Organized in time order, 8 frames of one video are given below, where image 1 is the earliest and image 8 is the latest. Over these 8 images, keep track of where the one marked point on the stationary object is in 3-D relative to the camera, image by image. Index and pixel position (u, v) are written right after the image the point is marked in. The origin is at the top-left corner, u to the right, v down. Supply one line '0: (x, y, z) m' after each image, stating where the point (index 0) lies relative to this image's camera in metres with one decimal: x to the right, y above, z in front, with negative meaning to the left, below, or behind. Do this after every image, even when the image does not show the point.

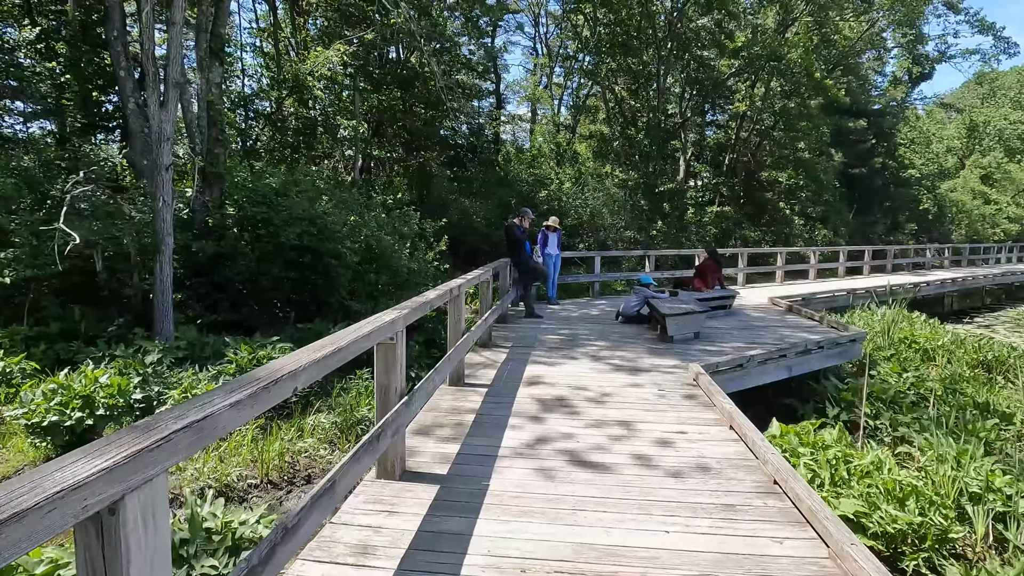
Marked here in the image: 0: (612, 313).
0: (+1.5, -0.4, +7.8) m
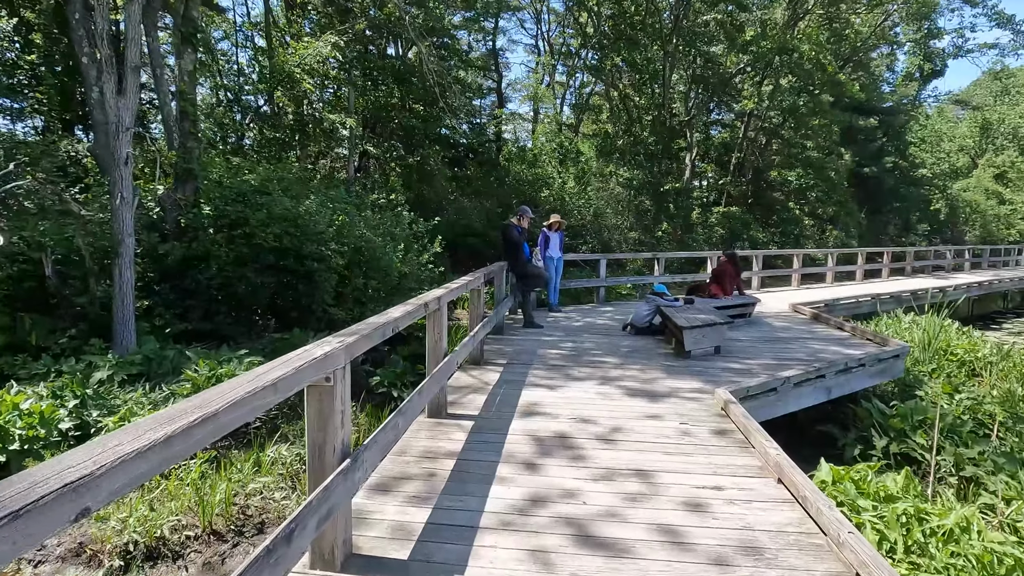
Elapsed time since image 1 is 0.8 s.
0: (+1.4, -0.5, +7.0) m
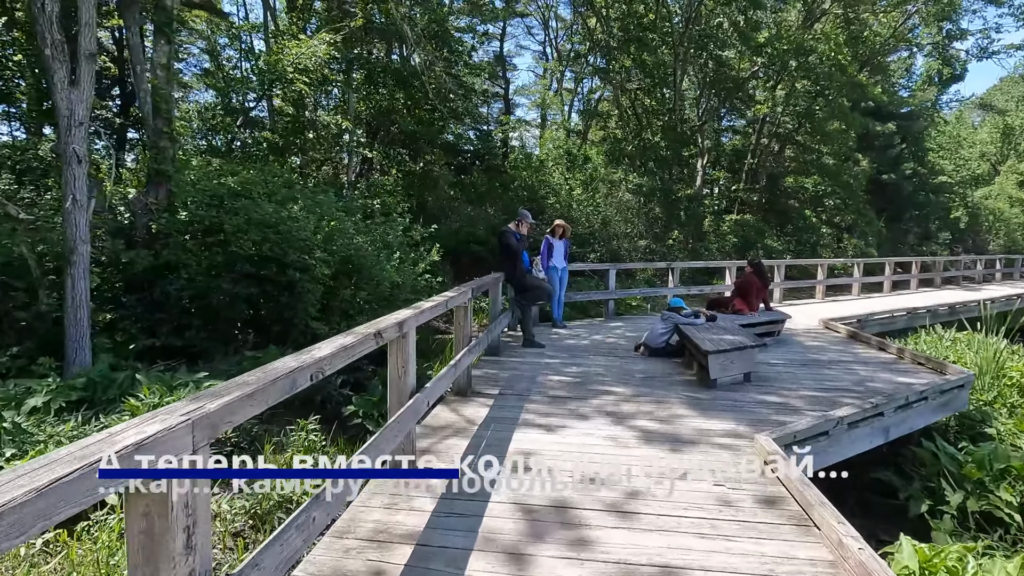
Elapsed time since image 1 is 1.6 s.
0: (+1.4, -0.6, +6.3) m
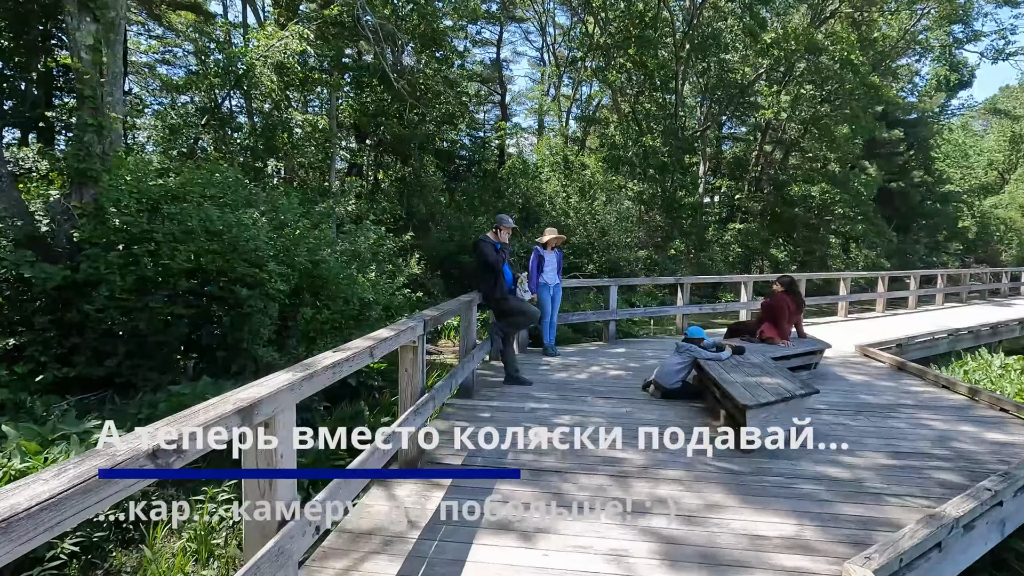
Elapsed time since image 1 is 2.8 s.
0: (+1.2, -0.8, +5.2) m
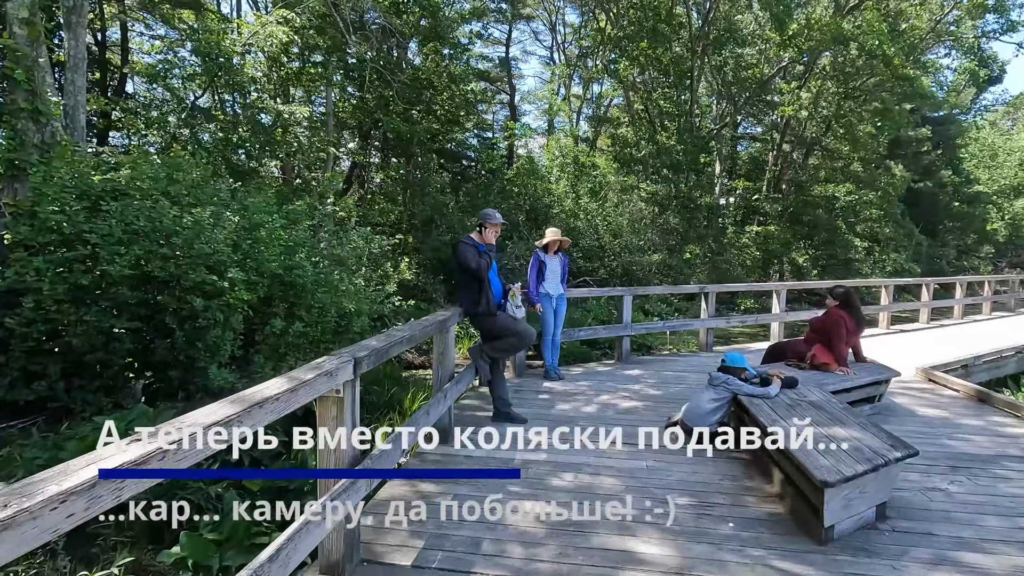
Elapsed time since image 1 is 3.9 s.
0: (+1.2, -0.9, +4.3) m
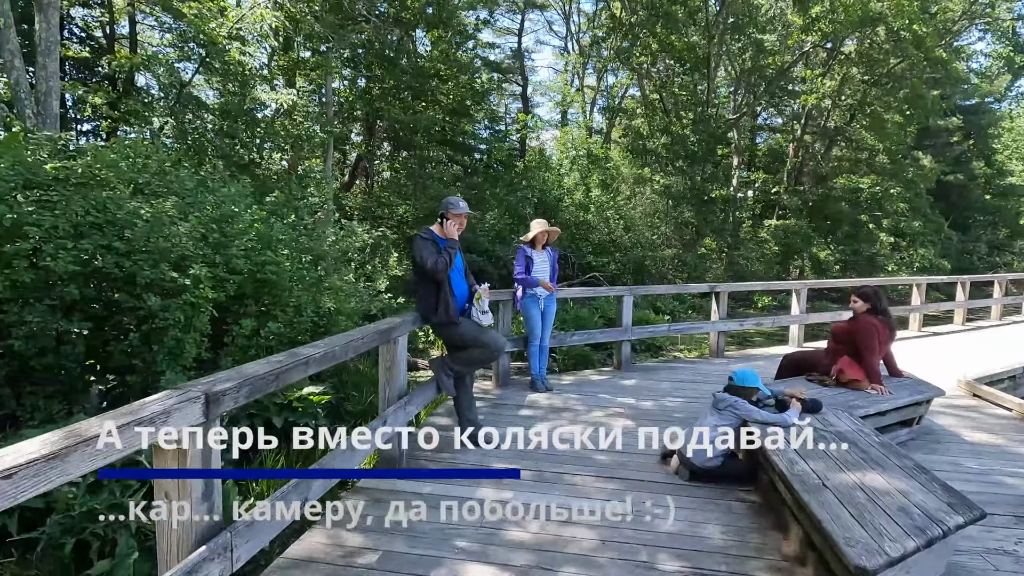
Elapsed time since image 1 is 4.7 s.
0: (+1.0, -1.0, +3.7) m
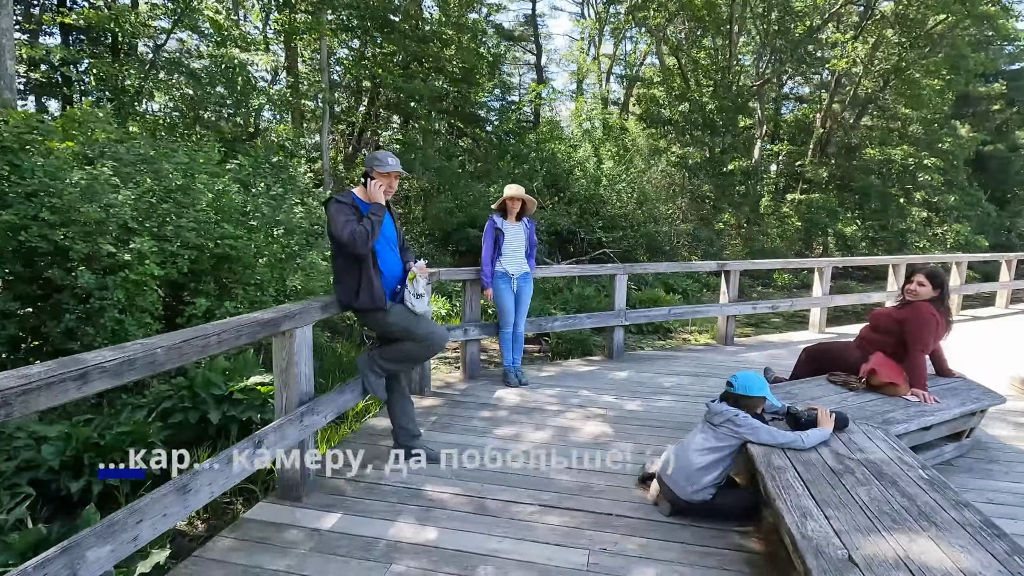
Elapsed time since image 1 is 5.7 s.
0: (+0.7, -0.8, +3.1) m
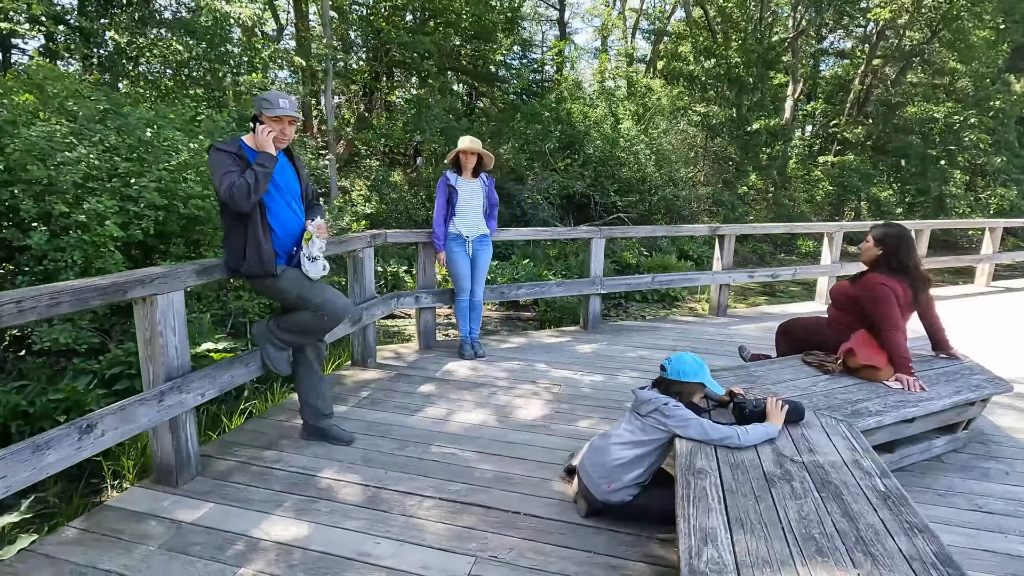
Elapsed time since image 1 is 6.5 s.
0: (+0.4, -0.6, +2.8) m
